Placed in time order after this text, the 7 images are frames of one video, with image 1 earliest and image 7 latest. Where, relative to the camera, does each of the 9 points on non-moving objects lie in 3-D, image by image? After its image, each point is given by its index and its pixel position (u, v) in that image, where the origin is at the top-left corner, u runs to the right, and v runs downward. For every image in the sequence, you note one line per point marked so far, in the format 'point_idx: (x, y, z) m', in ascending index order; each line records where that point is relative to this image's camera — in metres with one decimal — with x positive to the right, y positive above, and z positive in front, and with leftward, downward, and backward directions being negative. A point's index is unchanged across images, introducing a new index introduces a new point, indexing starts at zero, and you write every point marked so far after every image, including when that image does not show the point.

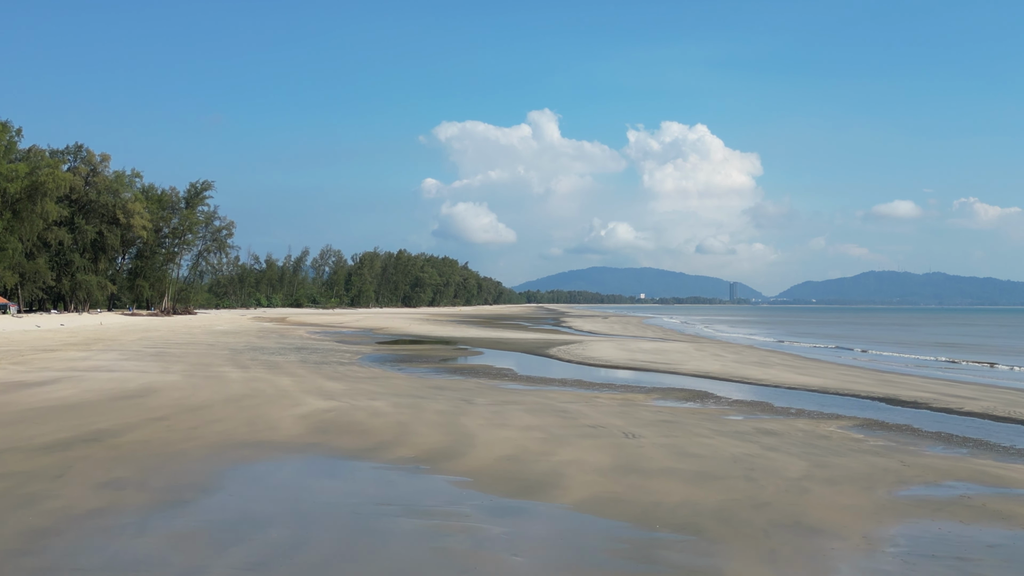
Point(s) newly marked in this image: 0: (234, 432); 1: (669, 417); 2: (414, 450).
0: (-4.6, -2.4, +10.6) m
1: (+3.2, -2.7, +13.1) m
2: (-1.5, -2.4, +9.6) m
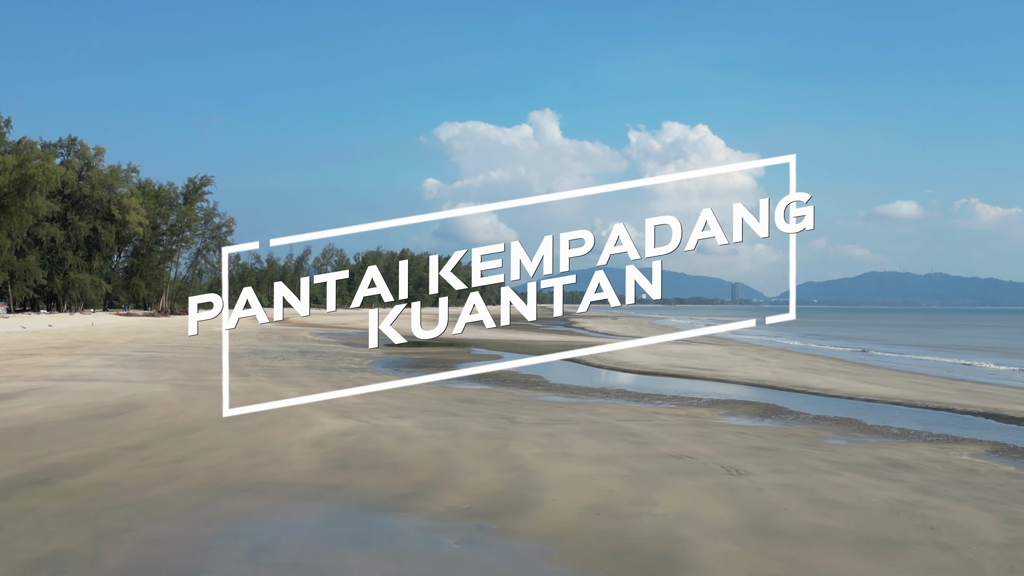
0: (-3.6, -2.3, +8.2) m
1: (+4.2, -2.6, +10.8) m
2: (-0.5, -2.4, +7.2) m
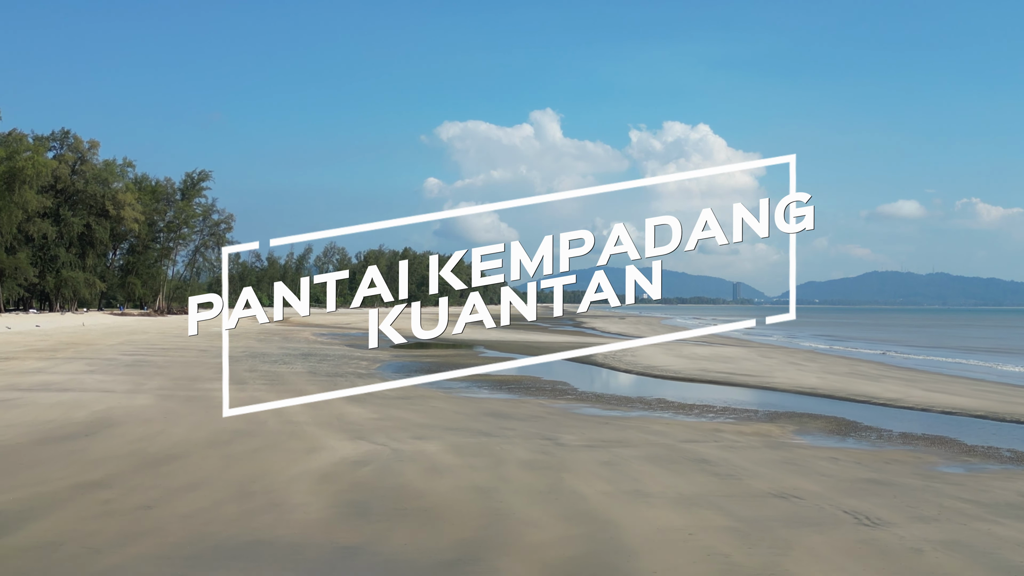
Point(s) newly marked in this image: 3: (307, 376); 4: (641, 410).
0: (-2.9, -2.3, +6.3) m
1: (+4.9, -2.5, +8.8) m
2: (+0.2, -2.3, +5.3) m
3: (-6.2, -2.6, +19.3) m
4: (+2.9, -2.8, +14.6) m
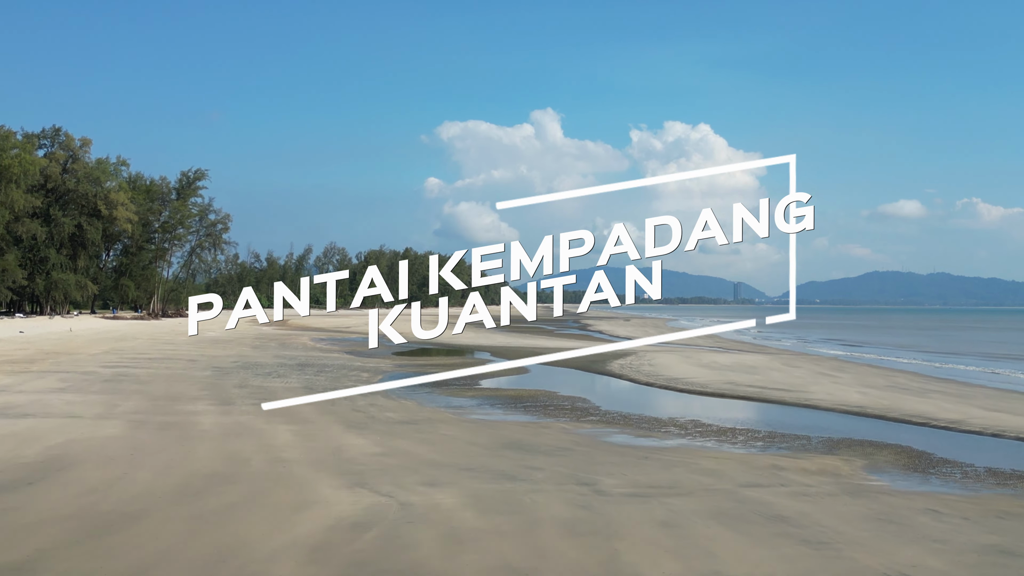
0: (-2.5, -2.5, +4.6) m
1: (+5.3, -2.8, +7.1) m
2: (+0.6, -2.5, +3.6) m
3: (-5.8, -2.8, +17.6) m
4: (+3.4, -3.0, +12.9) m
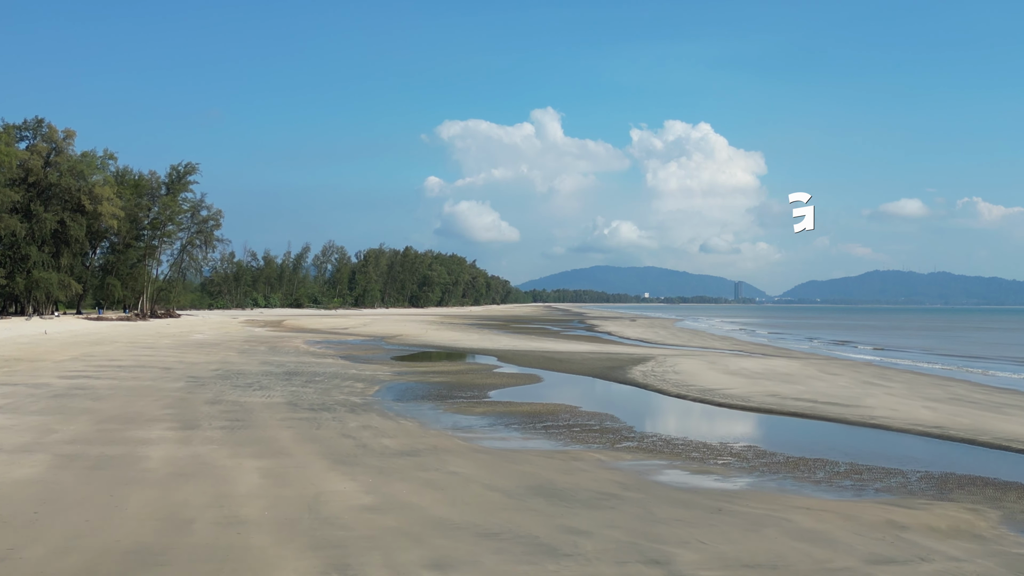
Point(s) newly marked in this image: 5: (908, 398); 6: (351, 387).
0: (-2.1, -2.5, +2.1) m
1: (+5.7, -2.8, +4.6) m
2: (+1.0, -2.5, +1.1) m
3: (-5.4, -2.8, +15.2) m
4: (+3.8, -3.0, +10.4) m
5: (+11.6, -3.2, +18.8) m
6: (-4.8, -3.0, +19.2) m
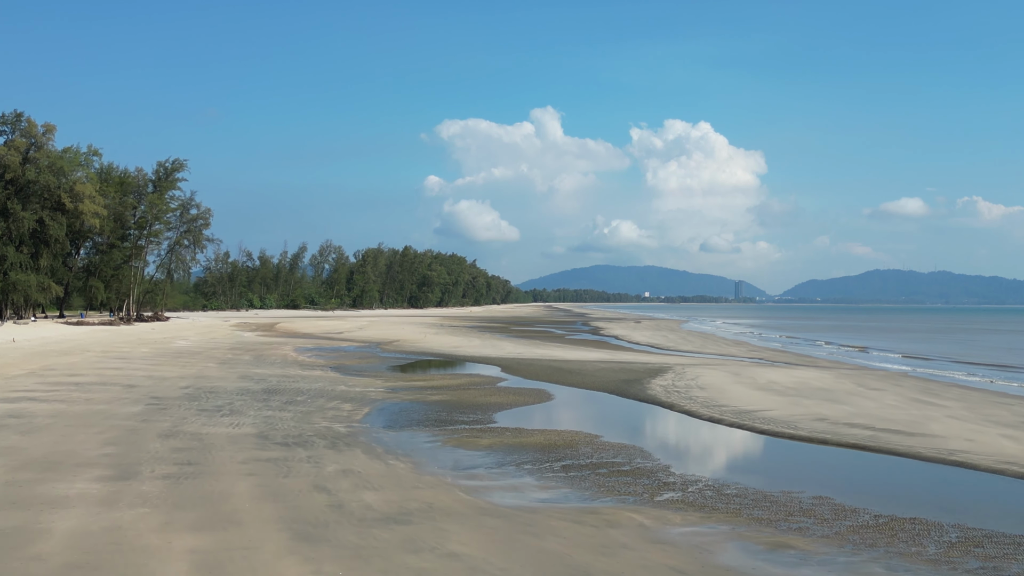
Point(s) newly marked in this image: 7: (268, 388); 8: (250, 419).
0: (-1.9, -2.7, -0.3) m
1: (+5.9, -3.0, +2.2) m
2: (+1.2, -2.8, -1.3) m
3: (-5.1, -3.1, +12.7) m
4: (+4.0, -3.2, +8.0) m
5: (+11.8, -3.4, +16.4) m
6: (-4.6, -3.2, +16.8) m
7: (-7.6, -3.1, +20.1) m
8: (-6.2, -3.1, +15.0) m
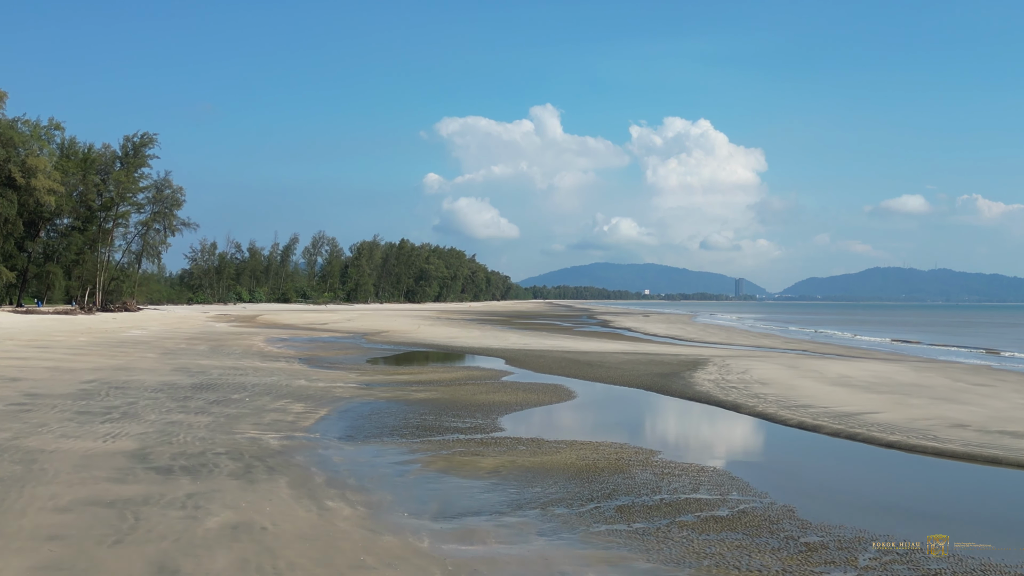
0: (-1.7, -1.9, -5.0) m
1: (+6.2, -2.2, -2.5) m
2: (+1.5, -2.0, -6.0) m
3: (-4.9, -2.2, +8.0) m
4: (+4.2, -2.4, +3.3) m
5: (+12.1, -2.6, +11.7) m
6: (-4.4, -2.3, +12.1) m
7: (-7.4, -2.2, +15.4) m
8: (-5.9, -2.2, +10.3) m
